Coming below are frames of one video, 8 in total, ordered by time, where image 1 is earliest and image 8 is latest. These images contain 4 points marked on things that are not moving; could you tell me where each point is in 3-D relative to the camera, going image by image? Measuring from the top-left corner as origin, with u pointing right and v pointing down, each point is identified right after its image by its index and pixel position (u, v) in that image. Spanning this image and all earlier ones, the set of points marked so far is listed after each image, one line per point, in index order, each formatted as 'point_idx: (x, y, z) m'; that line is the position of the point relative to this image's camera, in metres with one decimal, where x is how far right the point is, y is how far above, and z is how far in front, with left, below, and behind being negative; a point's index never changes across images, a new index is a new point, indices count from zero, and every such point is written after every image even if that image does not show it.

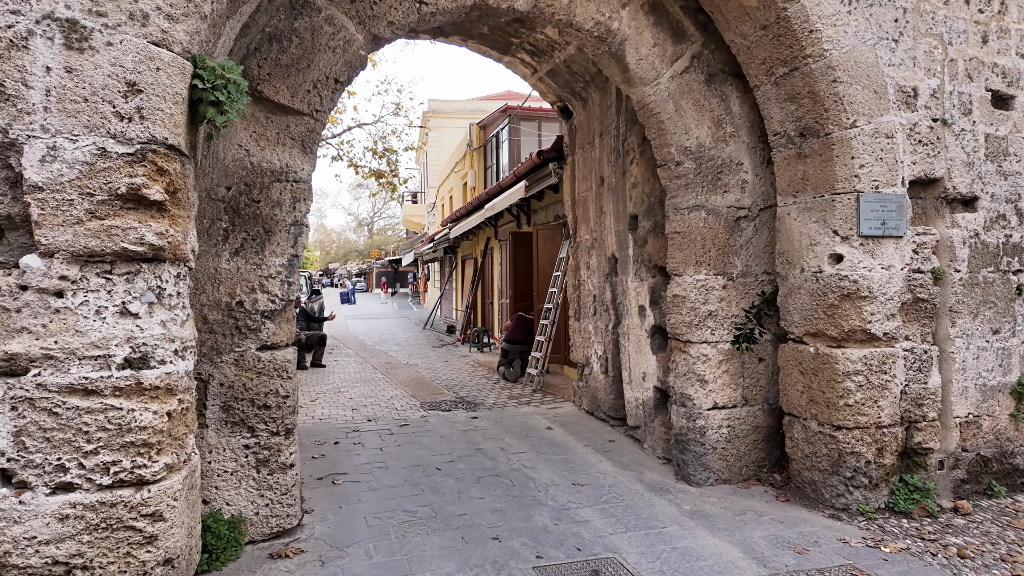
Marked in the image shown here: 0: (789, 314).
0: (+1.8, -0.2, +4.0) m
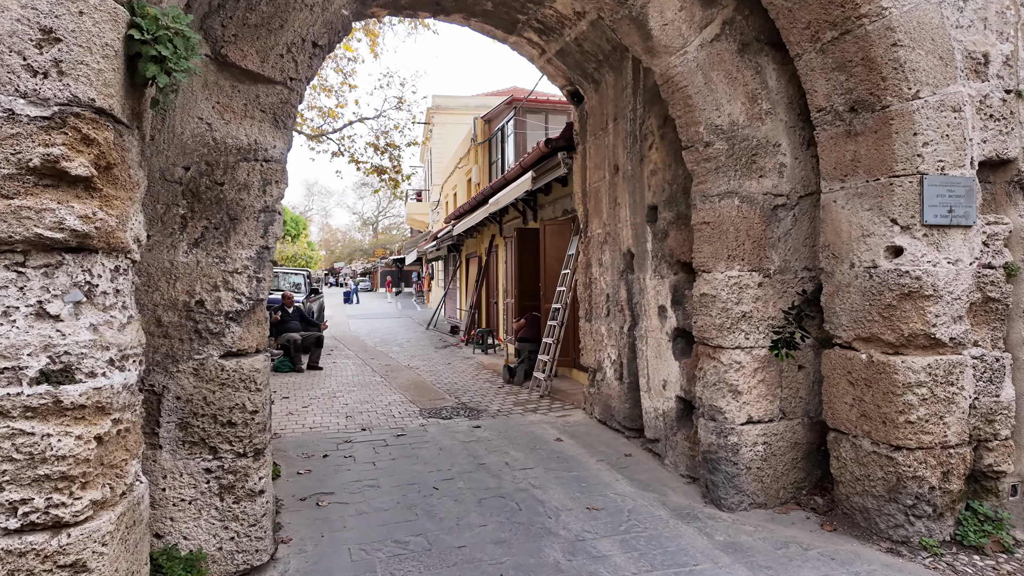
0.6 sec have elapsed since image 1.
0: (+1.9, -0.2, +3.5) m
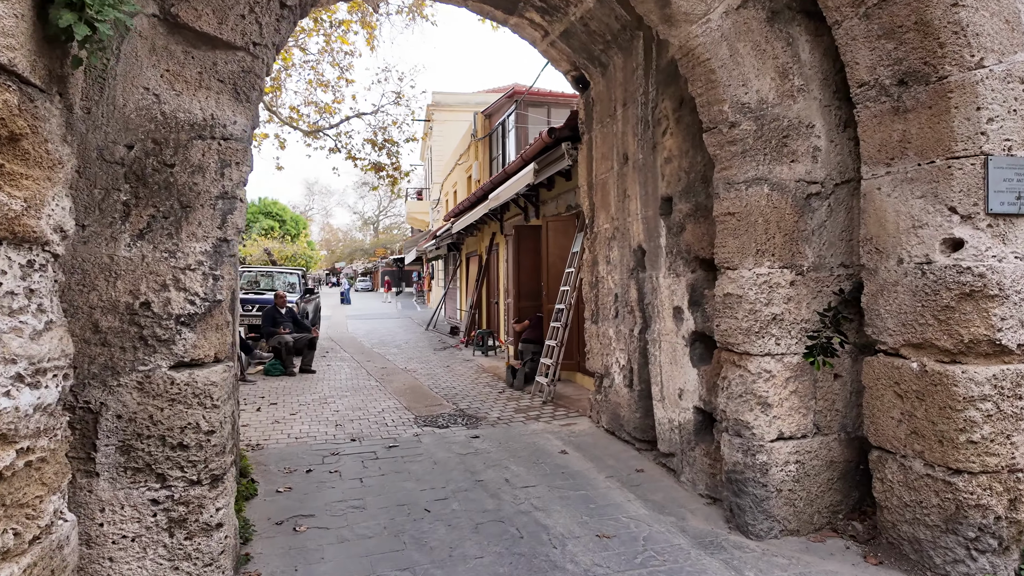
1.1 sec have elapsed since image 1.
0: (+1.9, -0.2, +3.0) m
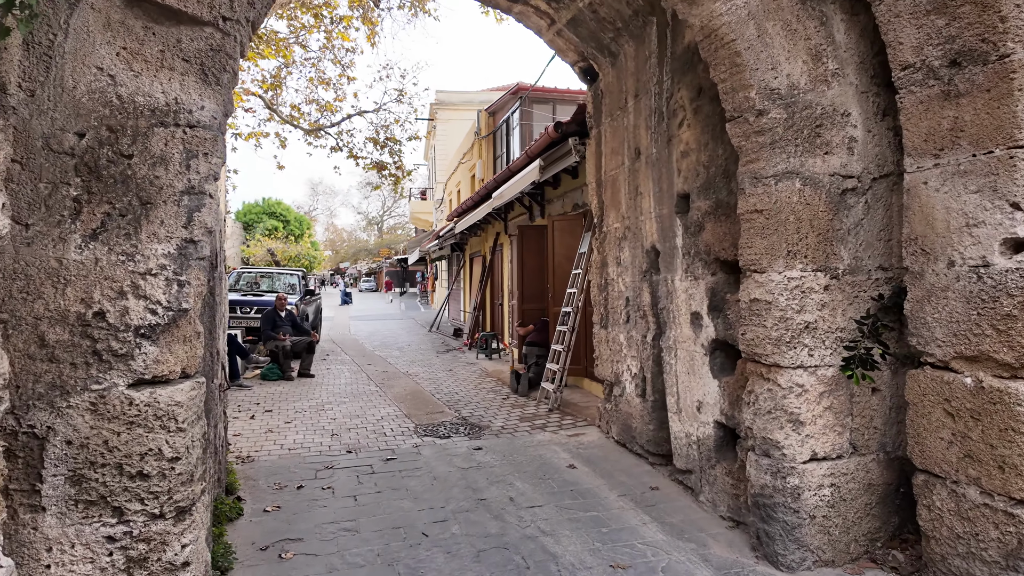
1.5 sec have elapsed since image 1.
0: (+1.9, -0.2, +2.7) m
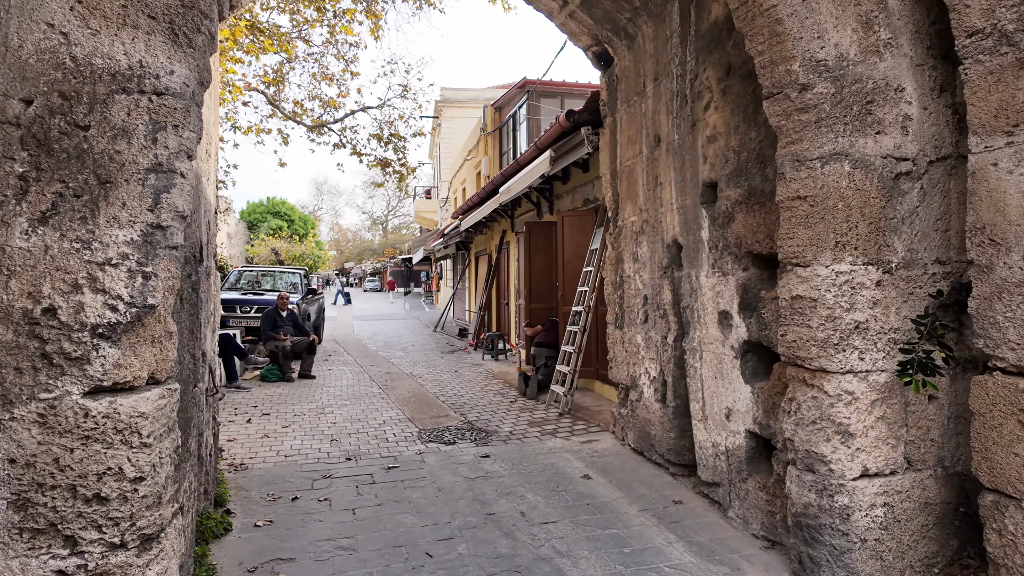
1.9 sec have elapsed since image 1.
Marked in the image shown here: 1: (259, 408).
0: (+2.0, -0.2, +2.4) m
1: (-2.8, -1.3, +6.7) m
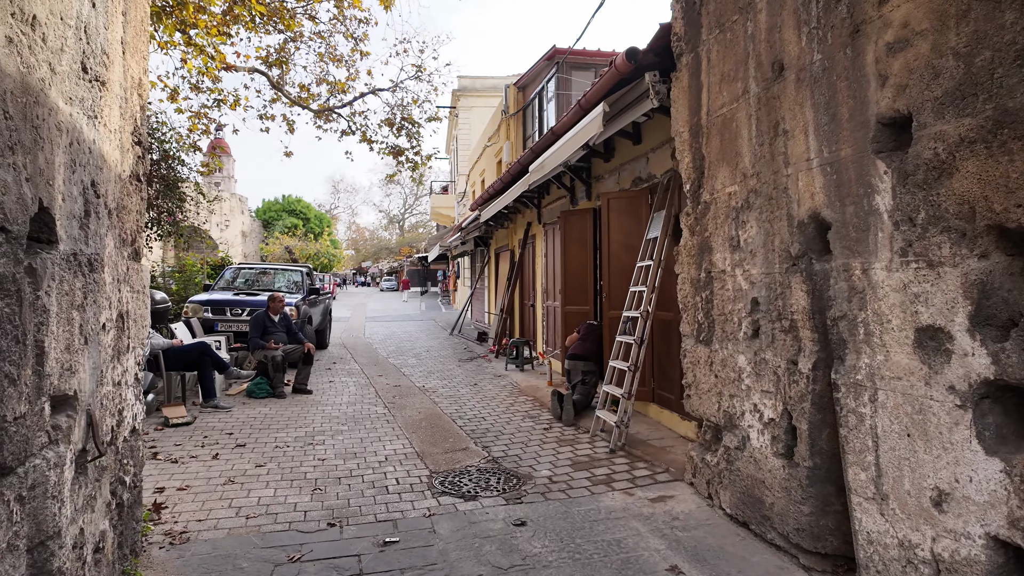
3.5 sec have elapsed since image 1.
0: (+2.1, -0.2, +1.0) m
1: (-2.5, -1.3, +5.4) m
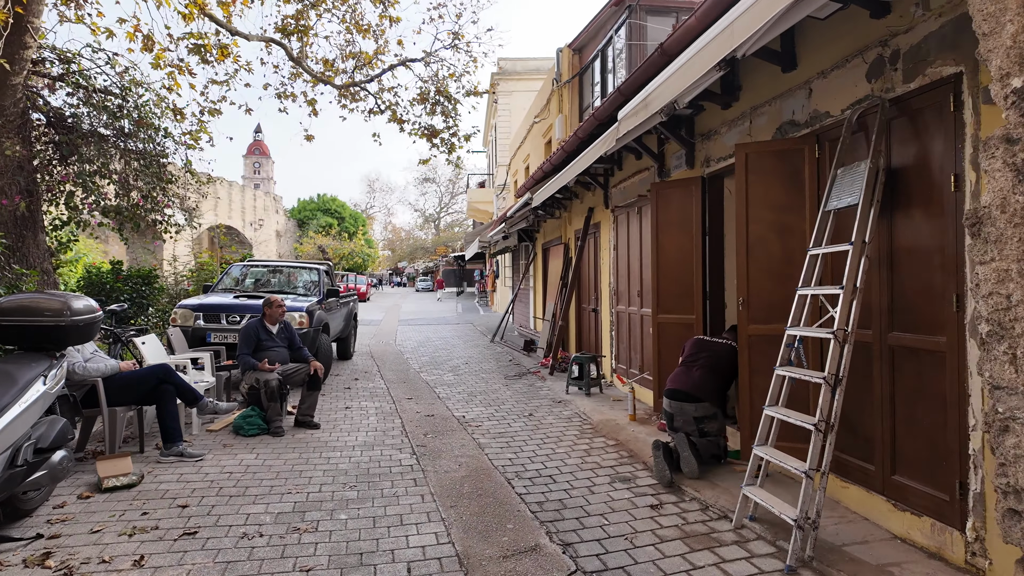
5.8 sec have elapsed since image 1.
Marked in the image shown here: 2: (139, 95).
0: (+2.4, -0.2, -1.0) m
1: (-2.0, -1.4, +3.6) m
2: (-4.0, +2.1, +6.4) m
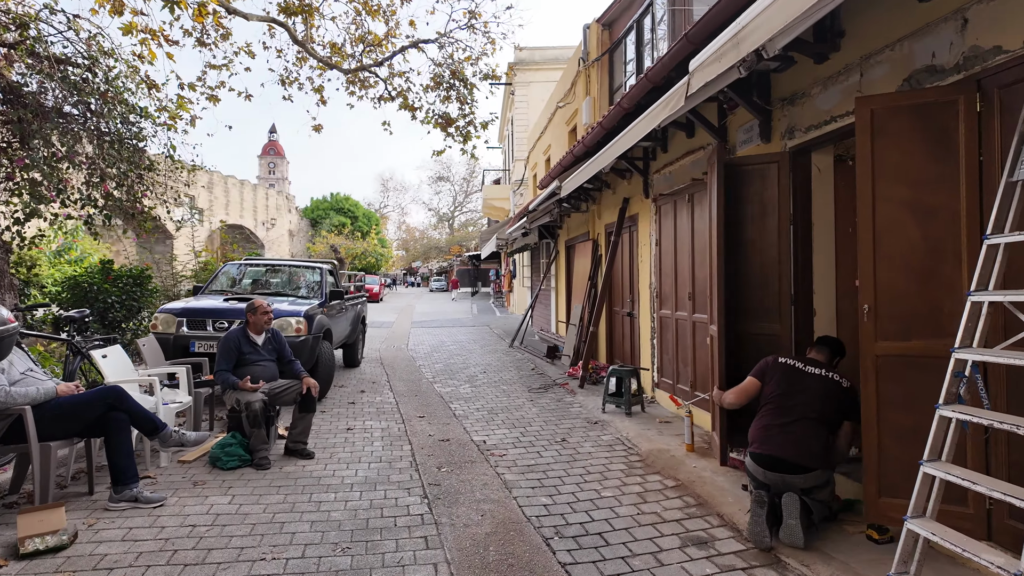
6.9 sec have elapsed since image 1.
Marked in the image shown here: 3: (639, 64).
0: (+2.5, -0.2, -2.1) m
1: (-1.8, -1.4, +2.7) m
2: (-3.7, +2.0, +5.5) m
3: (+1.7, +3.0, +7.9) m
